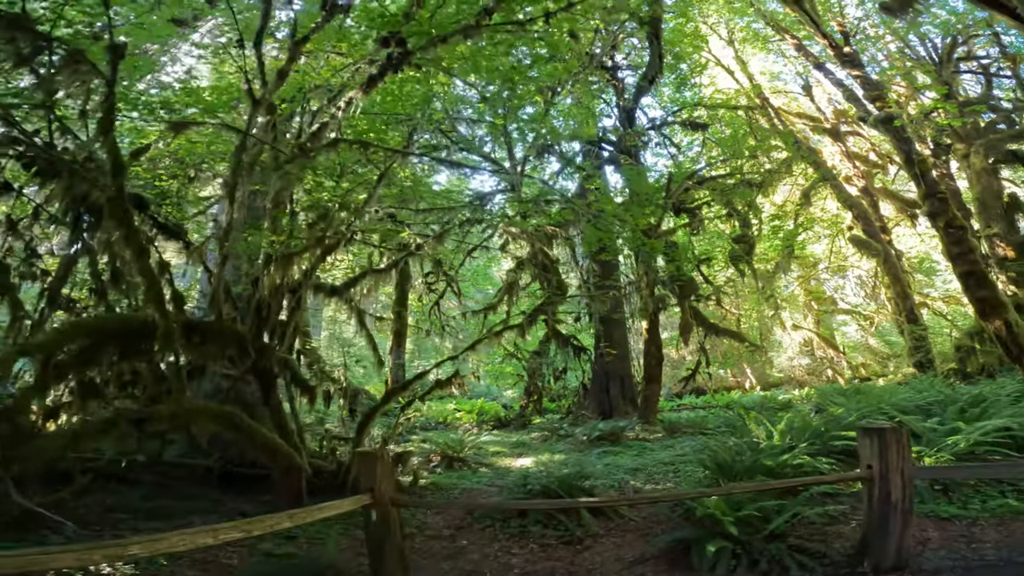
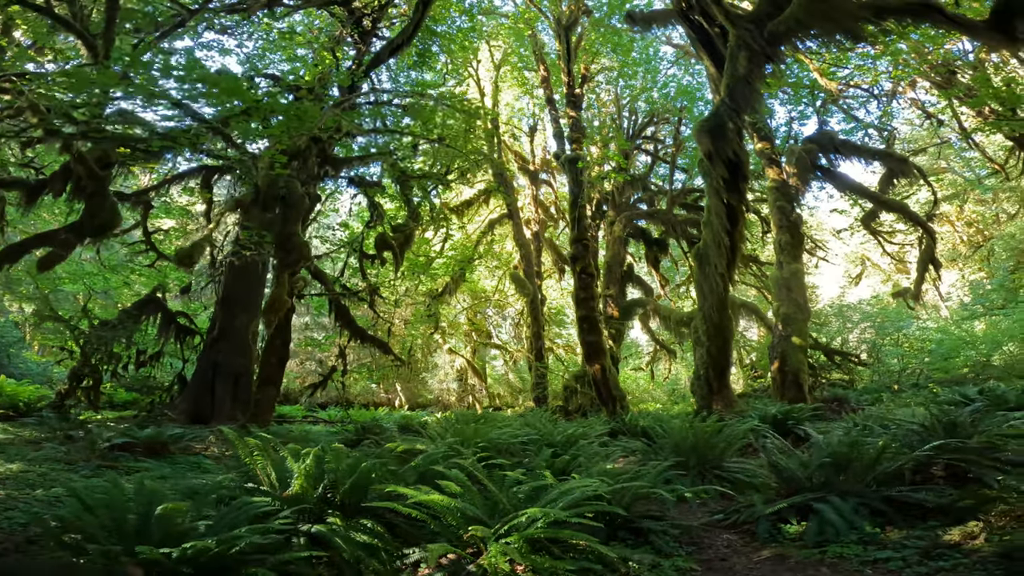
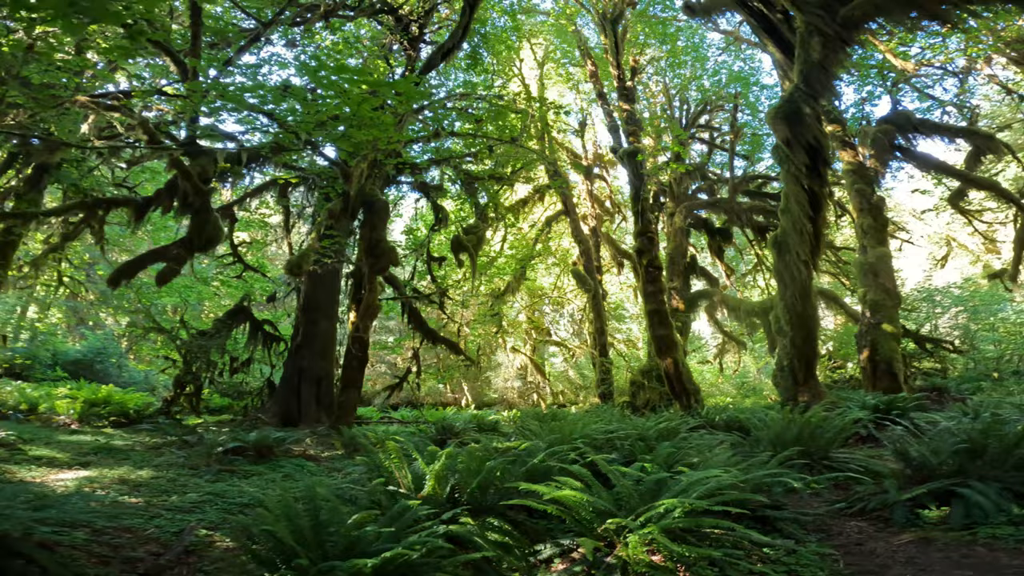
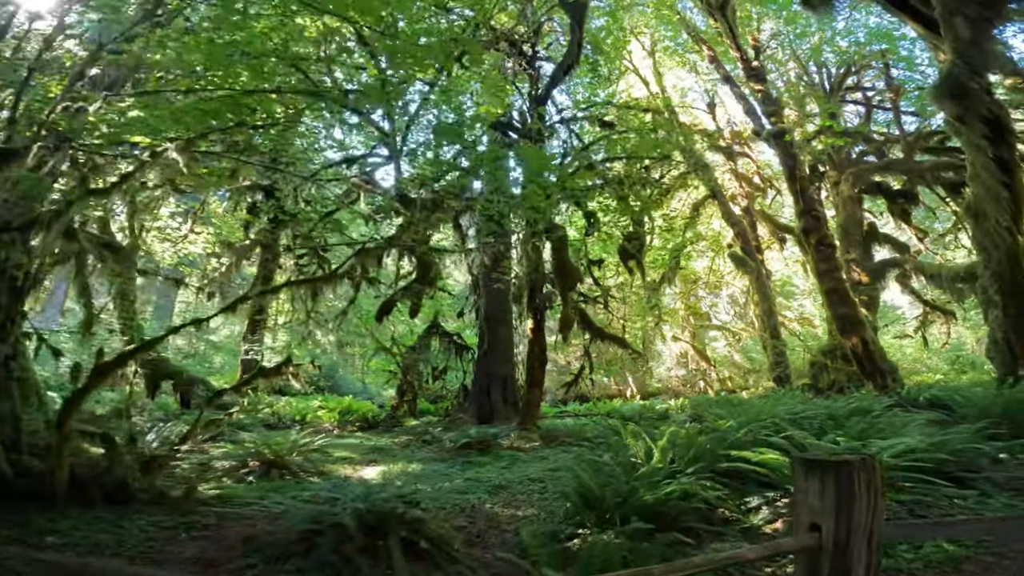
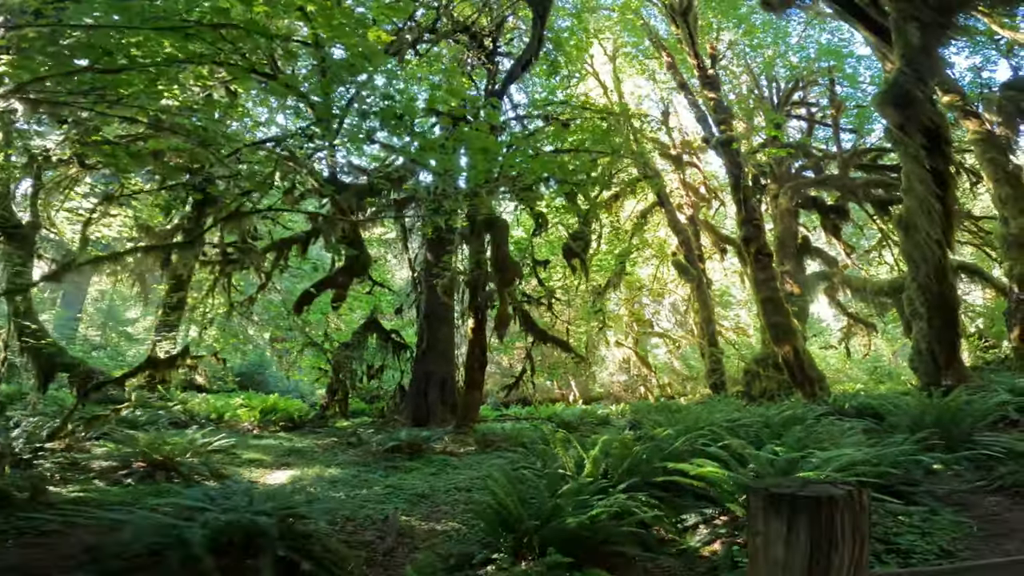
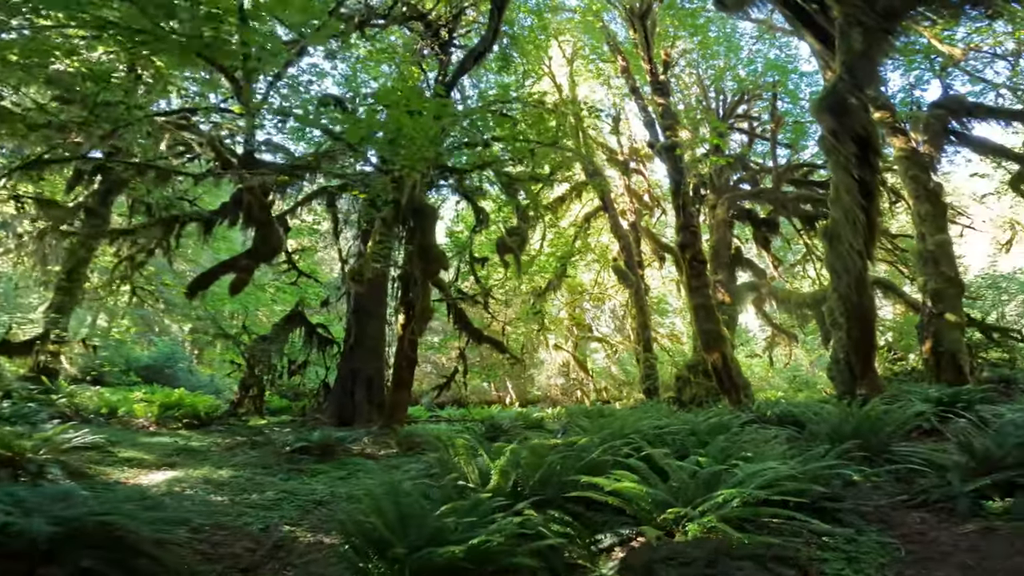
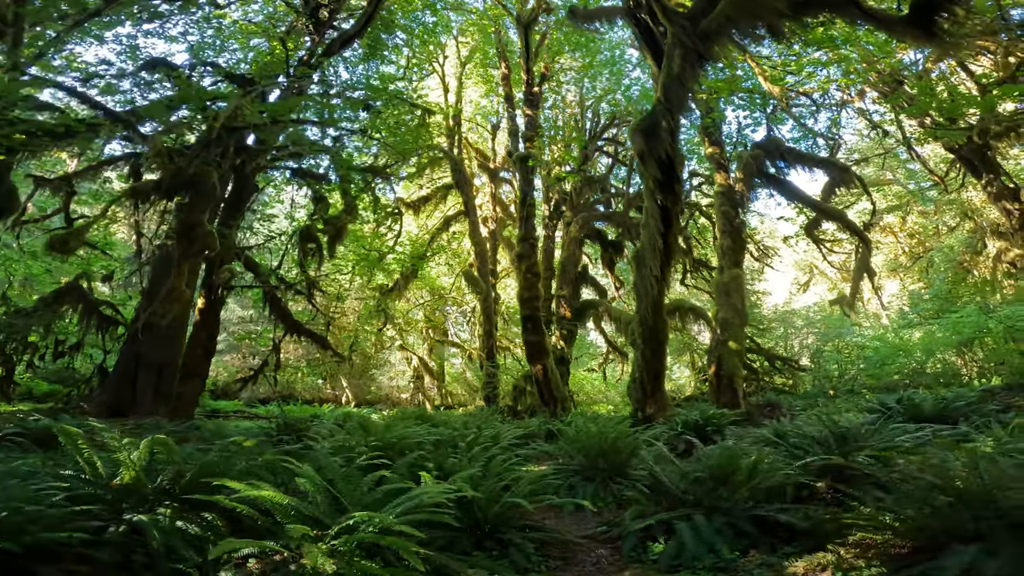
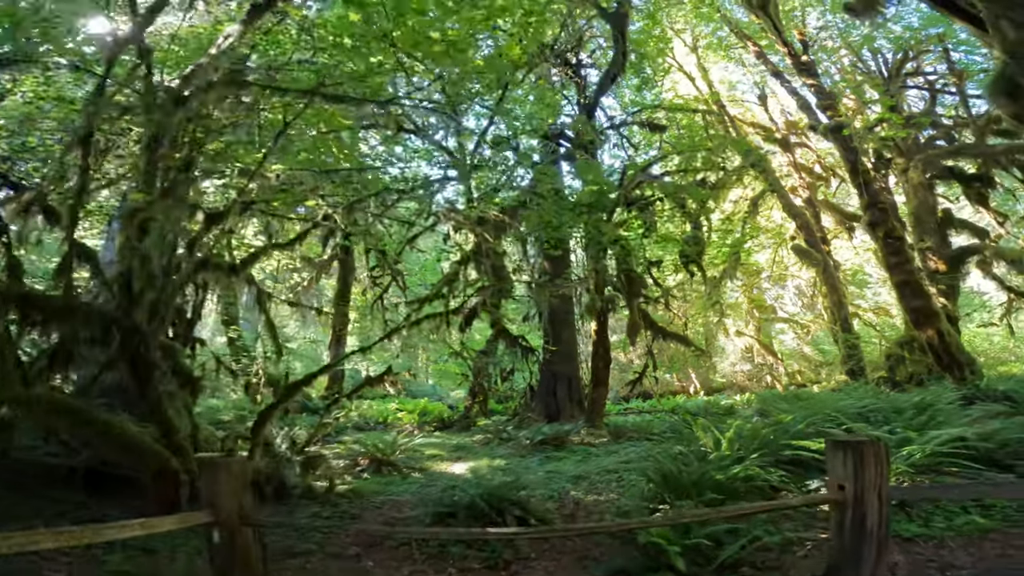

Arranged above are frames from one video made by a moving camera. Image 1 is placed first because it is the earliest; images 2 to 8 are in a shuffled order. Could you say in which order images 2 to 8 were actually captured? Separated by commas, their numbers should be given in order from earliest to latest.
8, 4, 5, 6, 3, 2, 7
